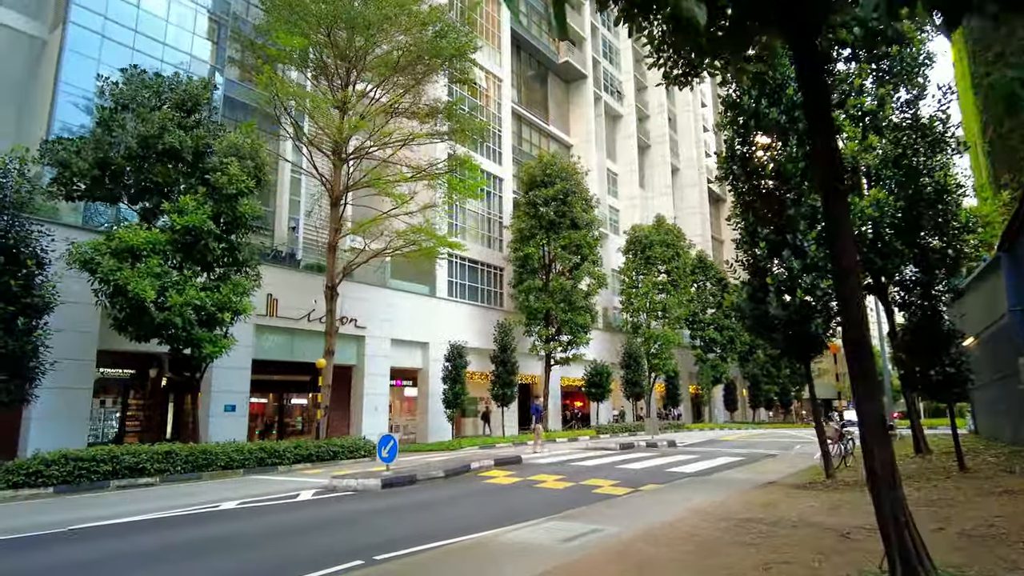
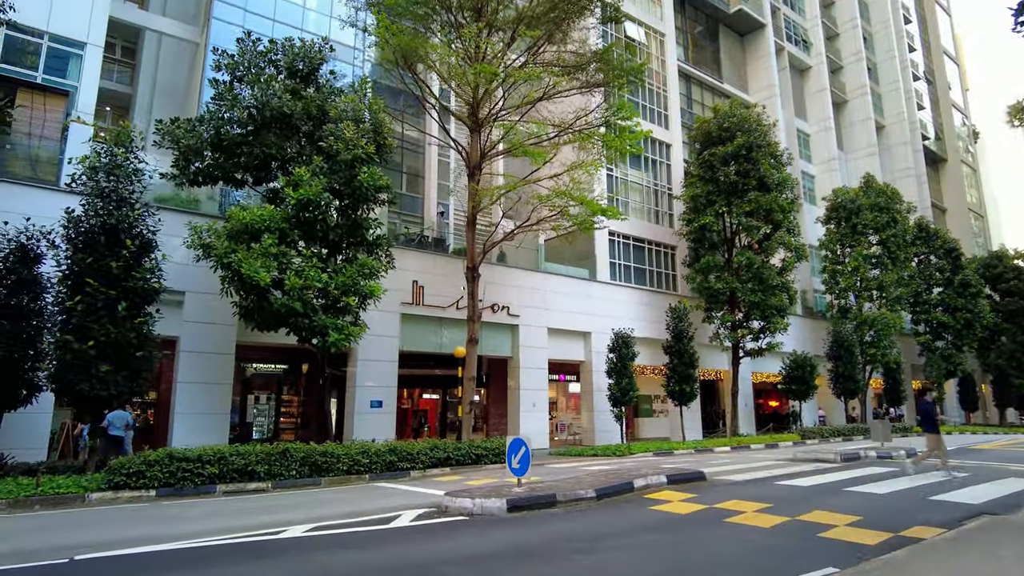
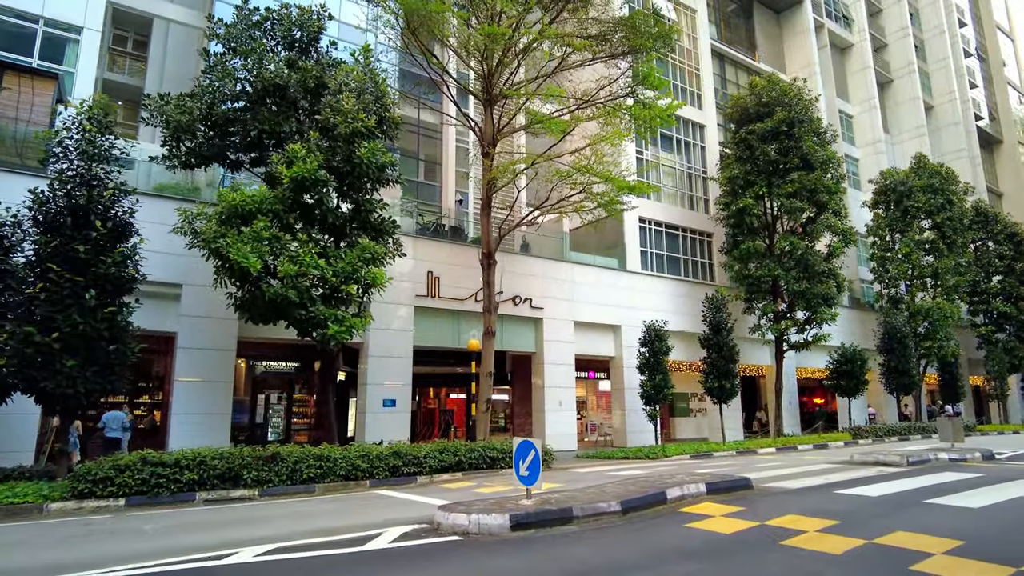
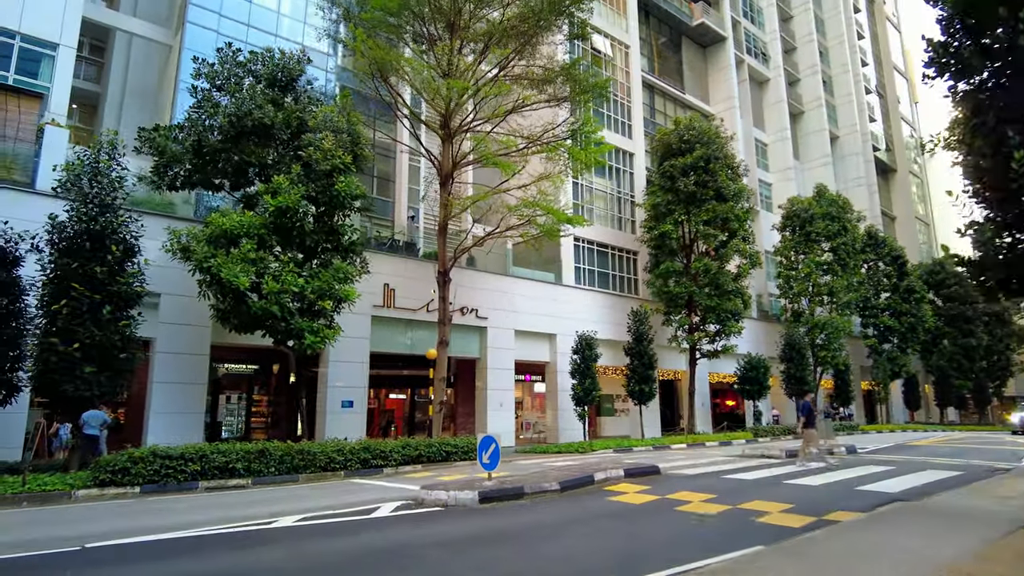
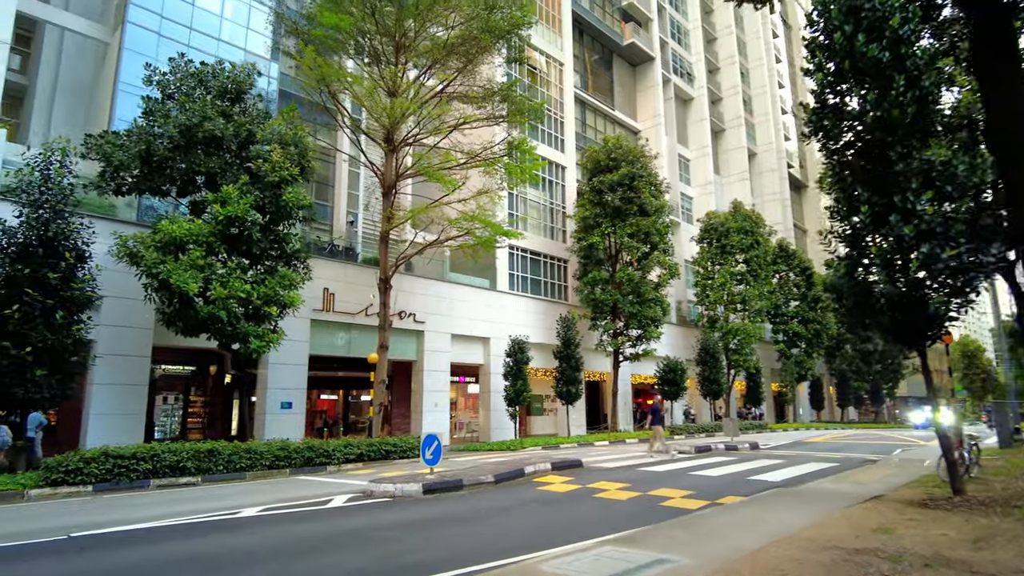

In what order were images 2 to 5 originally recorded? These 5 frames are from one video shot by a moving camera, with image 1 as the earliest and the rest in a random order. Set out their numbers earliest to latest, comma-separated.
5, 4, 2, 3
